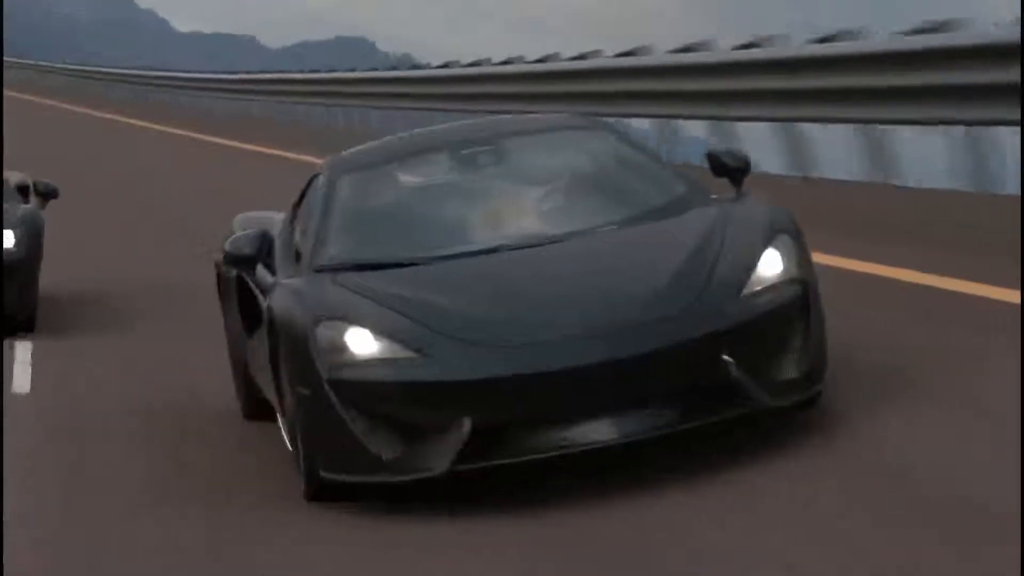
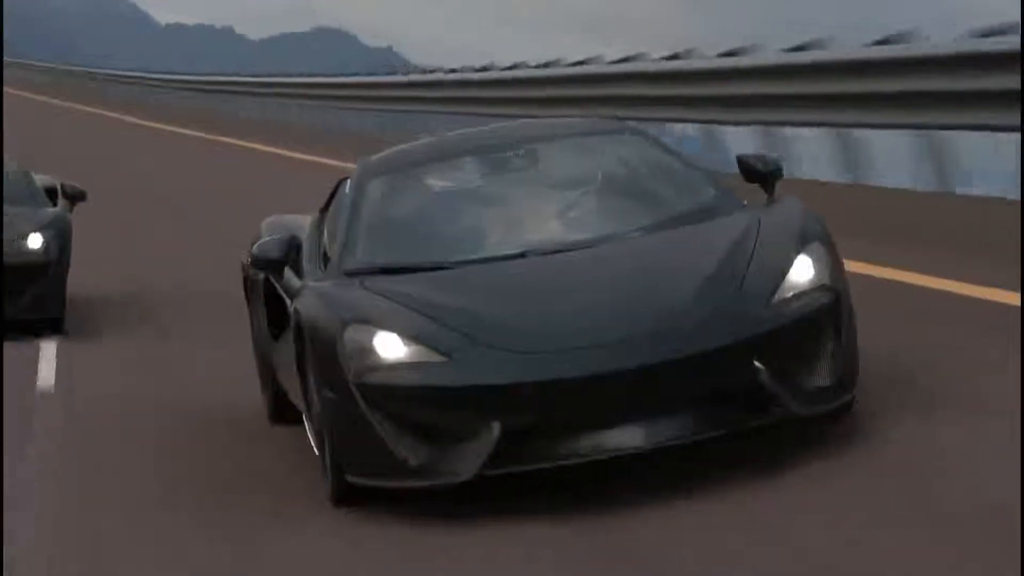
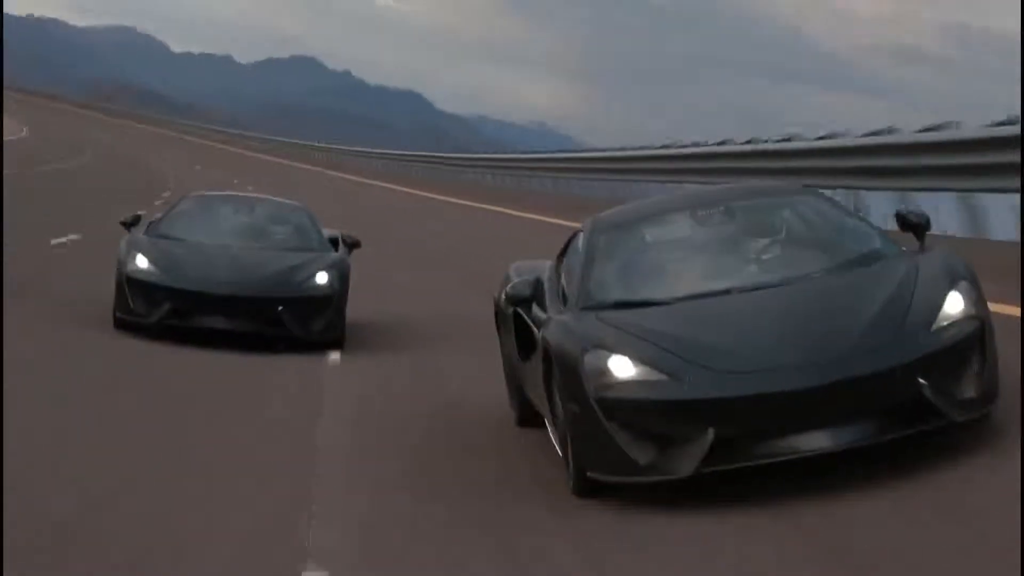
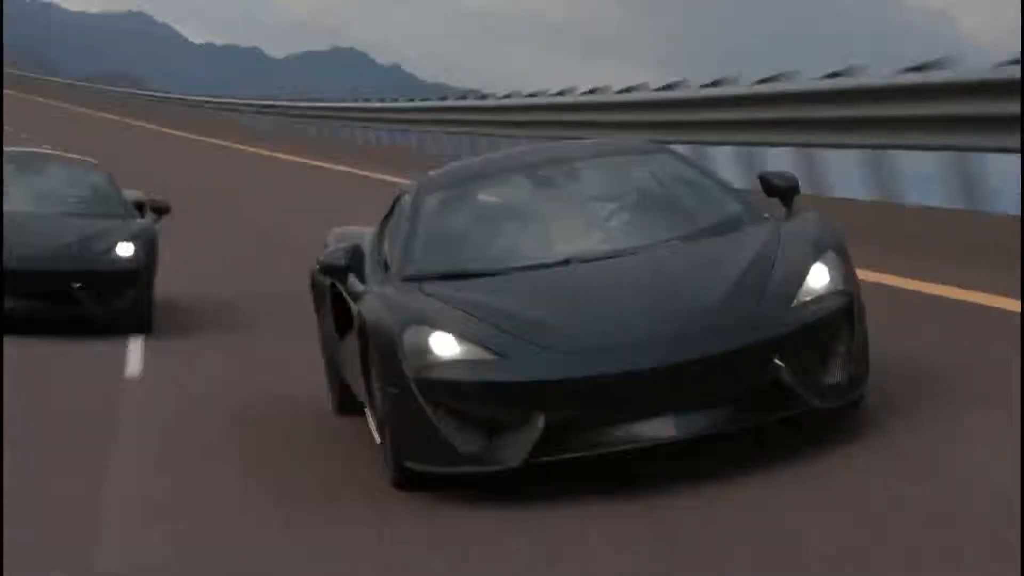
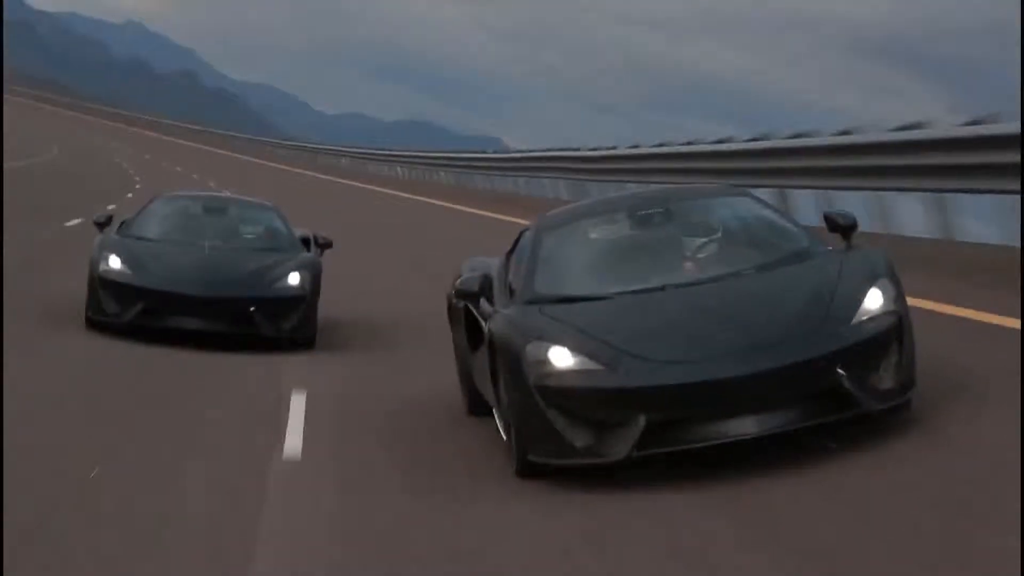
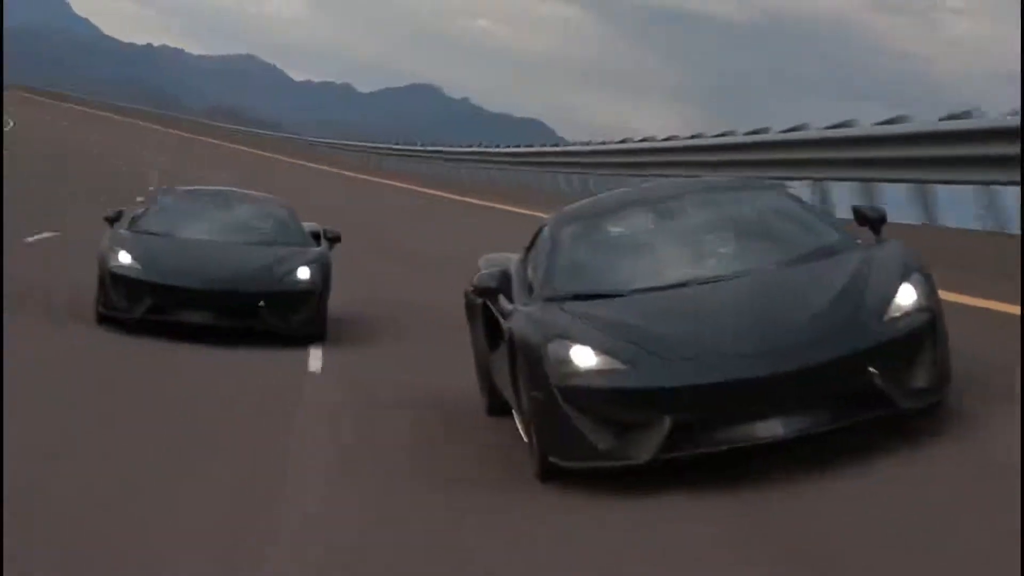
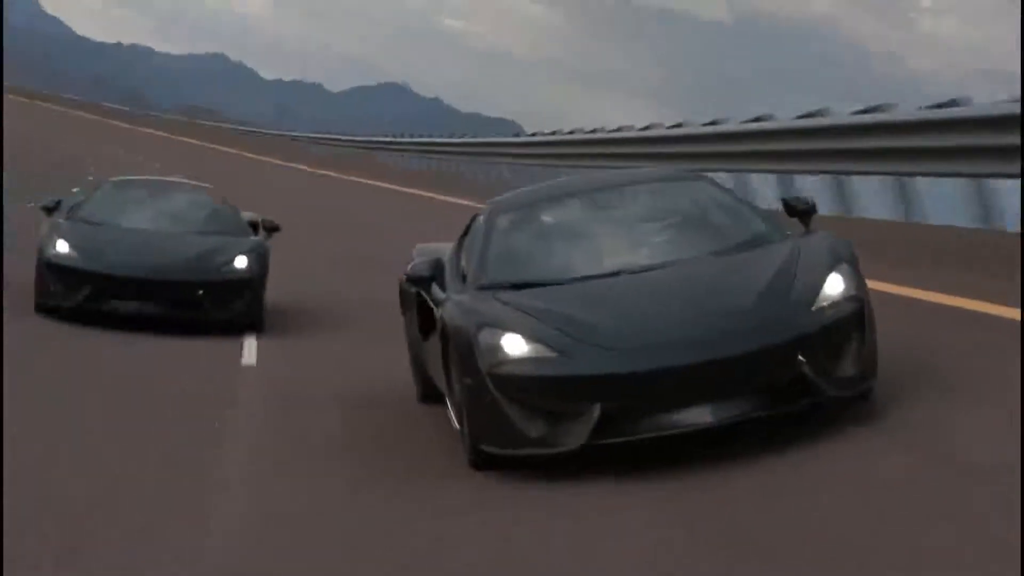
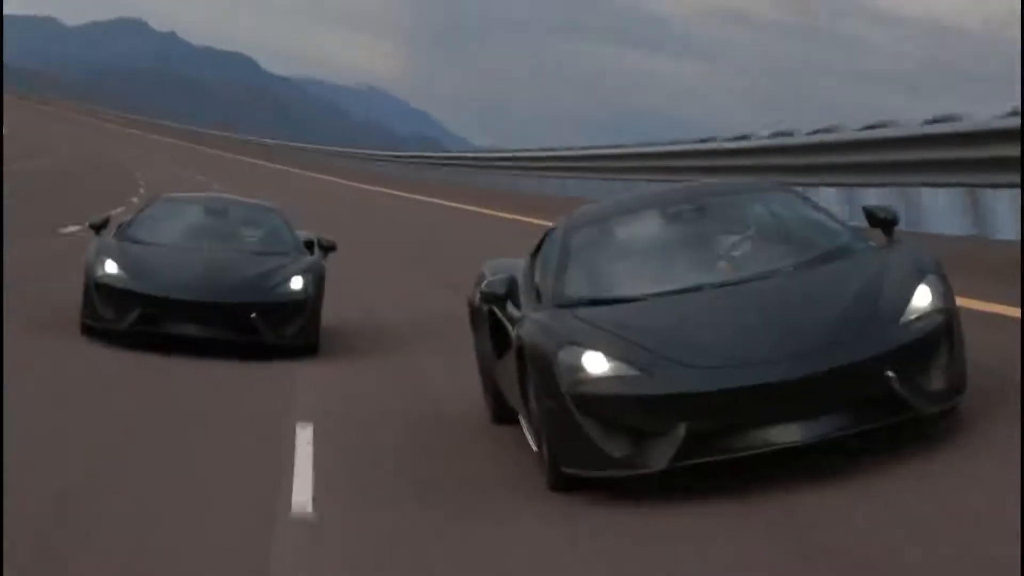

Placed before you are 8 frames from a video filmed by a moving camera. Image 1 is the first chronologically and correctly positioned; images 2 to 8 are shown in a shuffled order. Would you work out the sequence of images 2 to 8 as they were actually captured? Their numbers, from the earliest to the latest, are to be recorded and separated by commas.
2, 4, 7, 6, 3, 8, 5
